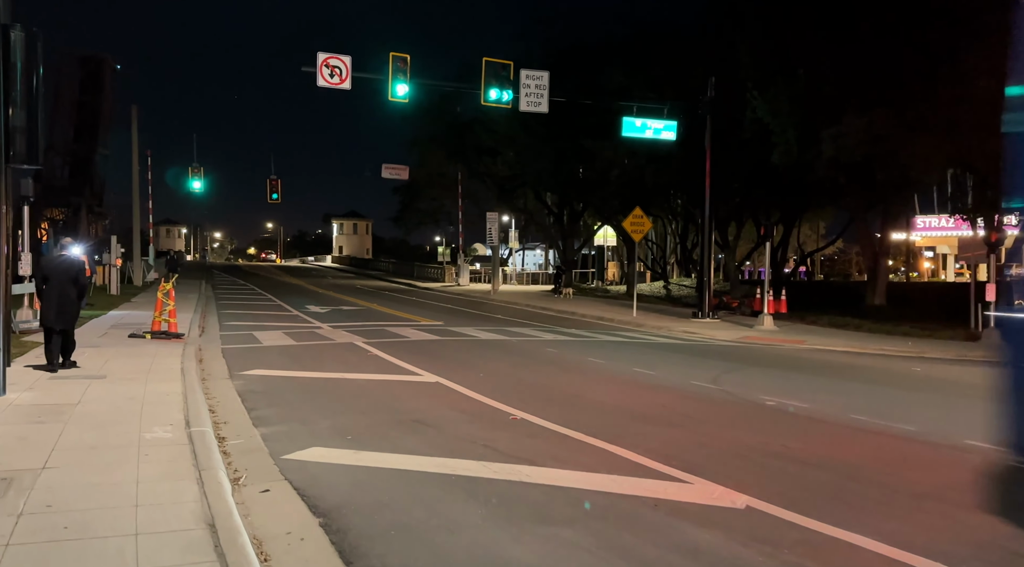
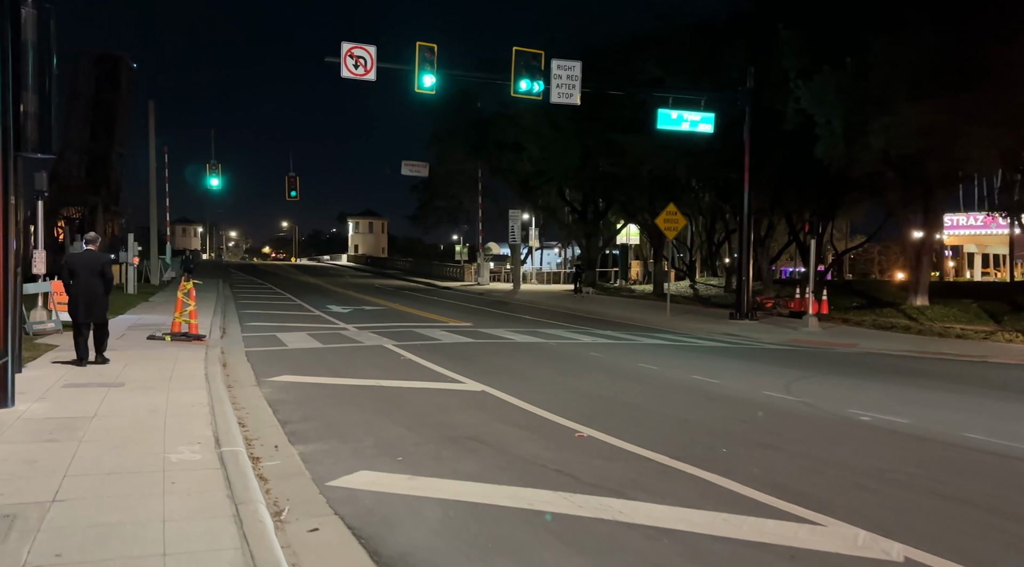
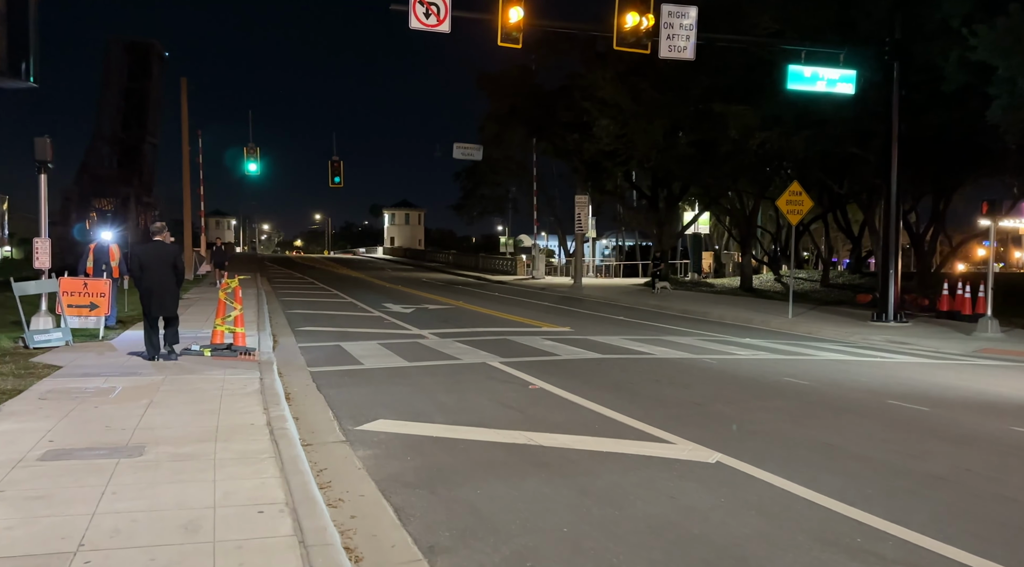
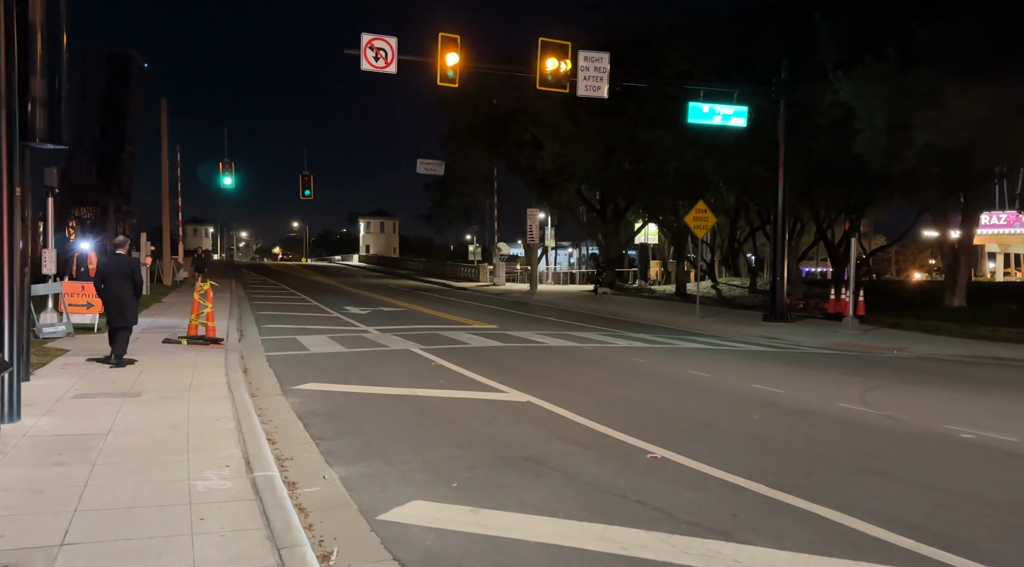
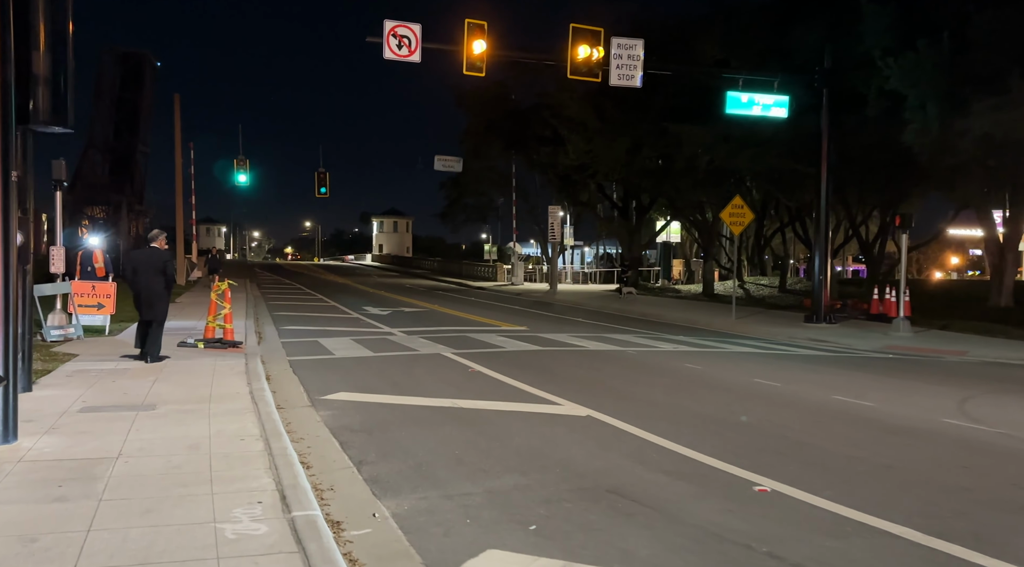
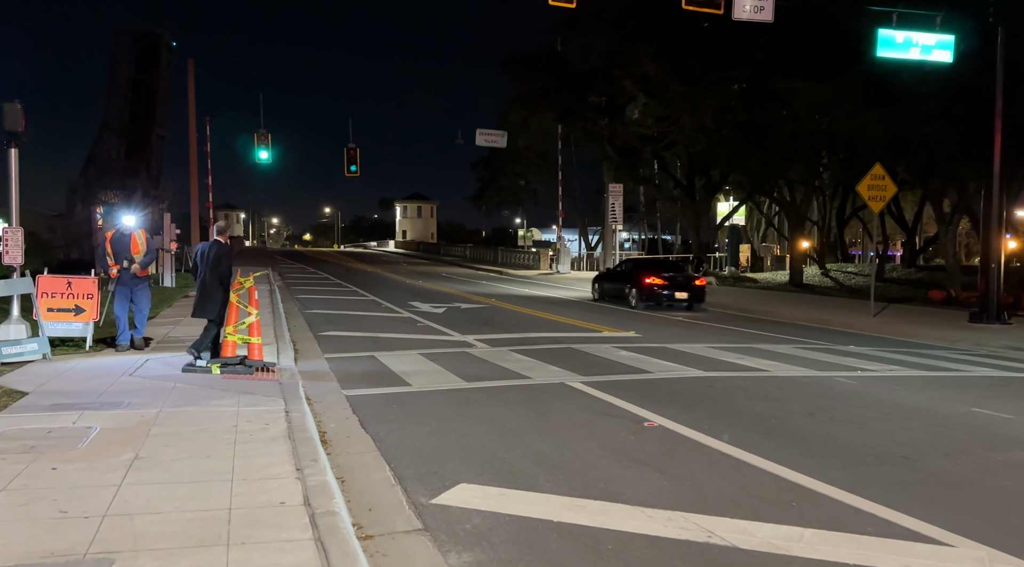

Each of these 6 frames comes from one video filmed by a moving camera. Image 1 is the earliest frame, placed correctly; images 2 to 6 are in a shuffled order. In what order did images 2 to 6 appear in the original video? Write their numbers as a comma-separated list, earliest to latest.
2, 4, 5, 3, 6
